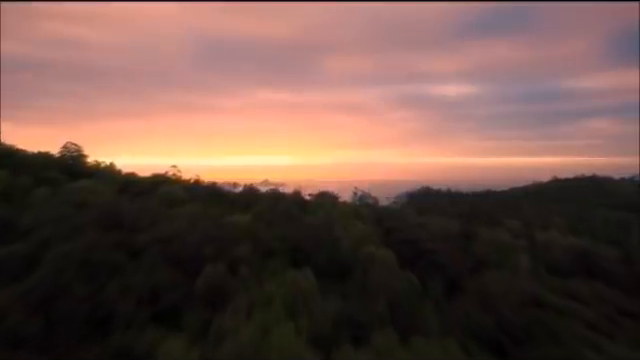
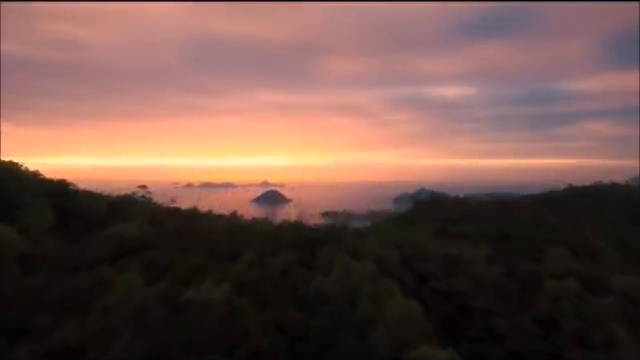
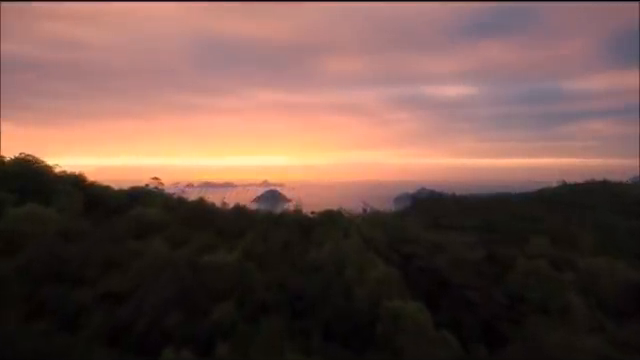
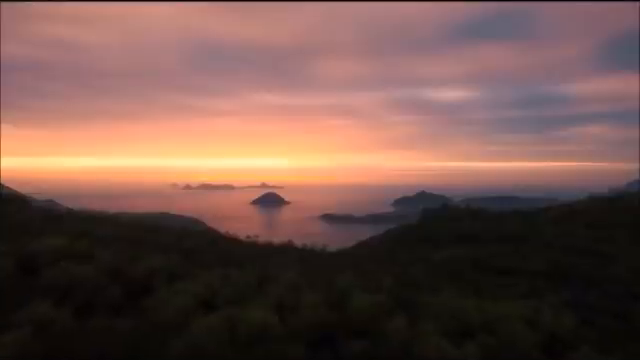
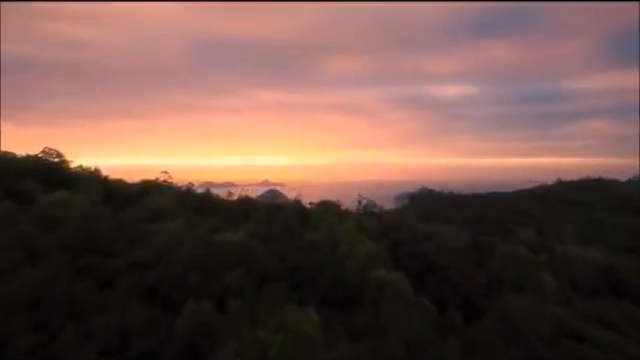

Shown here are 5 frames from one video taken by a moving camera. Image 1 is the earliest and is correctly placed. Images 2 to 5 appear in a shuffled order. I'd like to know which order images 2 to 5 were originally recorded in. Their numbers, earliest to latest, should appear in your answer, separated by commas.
5, 3, 2, 4
